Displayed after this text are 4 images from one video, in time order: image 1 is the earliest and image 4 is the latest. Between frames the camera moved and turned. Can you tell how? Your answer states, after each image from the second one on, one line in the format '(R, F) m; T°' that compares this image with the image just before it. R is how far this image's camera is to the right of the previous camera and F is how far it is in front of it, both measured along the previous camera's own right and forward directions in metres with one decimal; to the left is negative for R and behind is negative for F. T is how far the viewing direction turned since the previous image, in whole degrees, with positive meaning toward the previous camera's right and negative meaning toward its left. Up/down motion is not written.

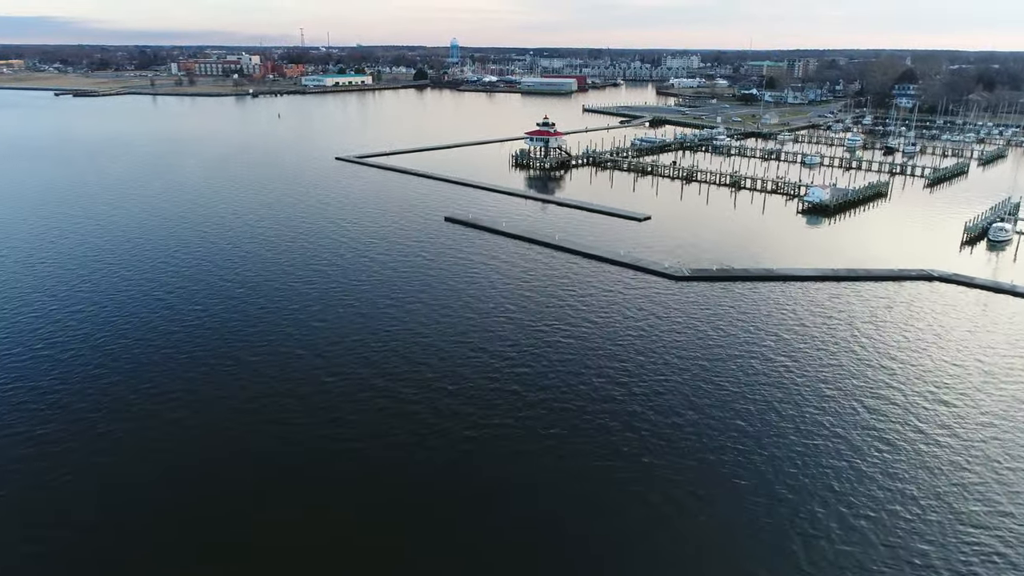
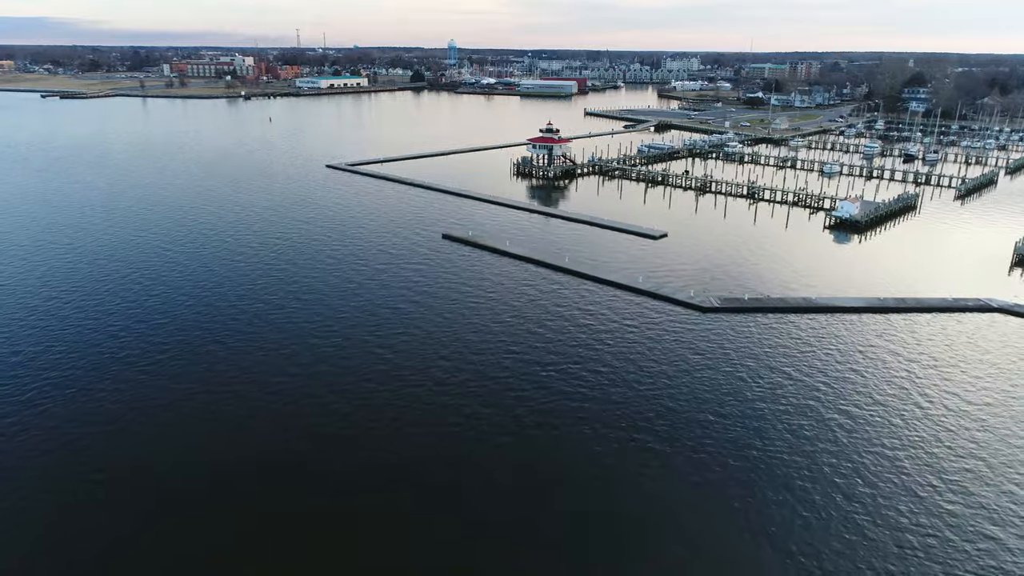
(-0.3, +3.2) m; 0°
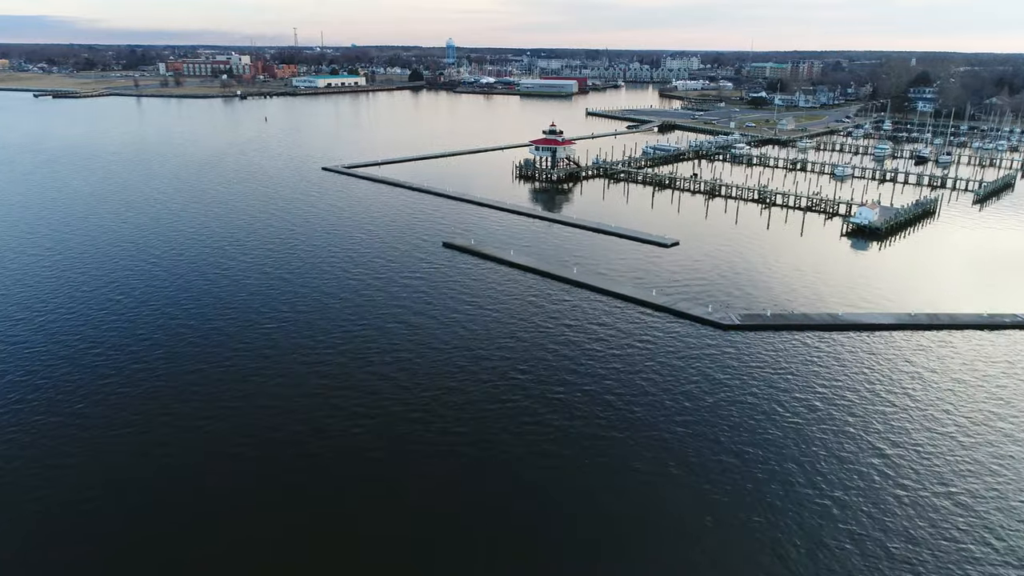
(-0.3, +1.7) m; 0°
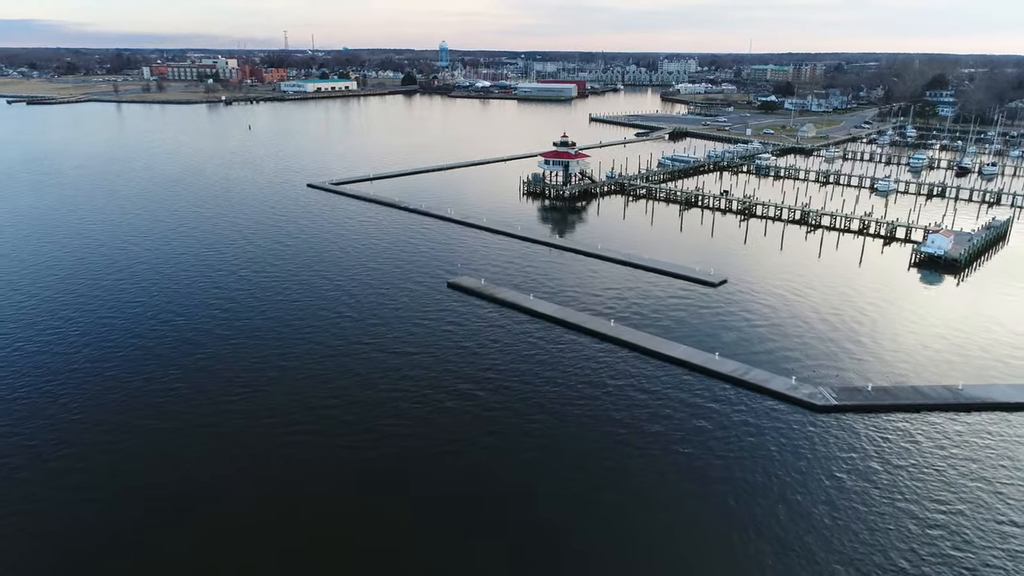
(-1.0, +5.4) m; +1°
